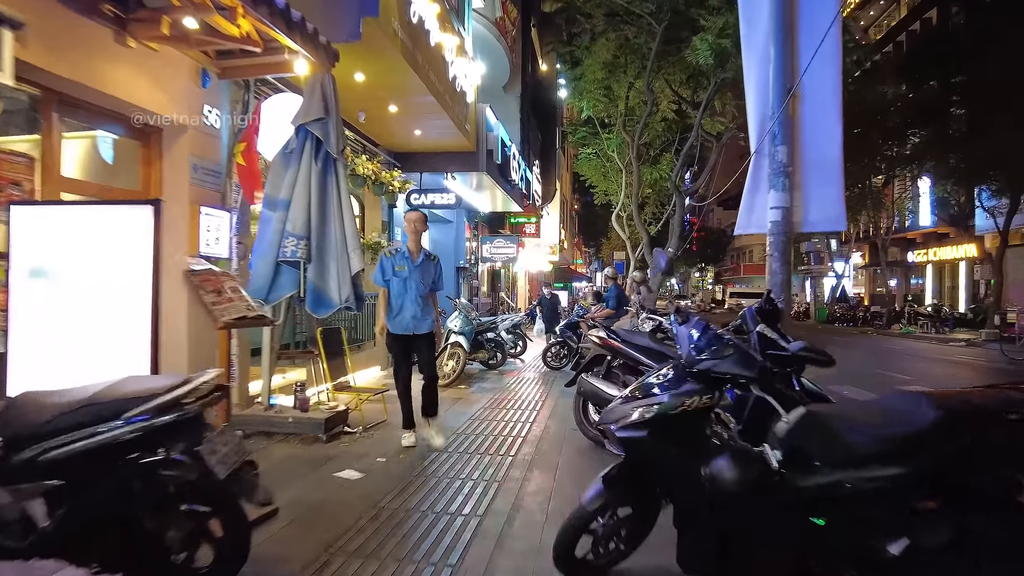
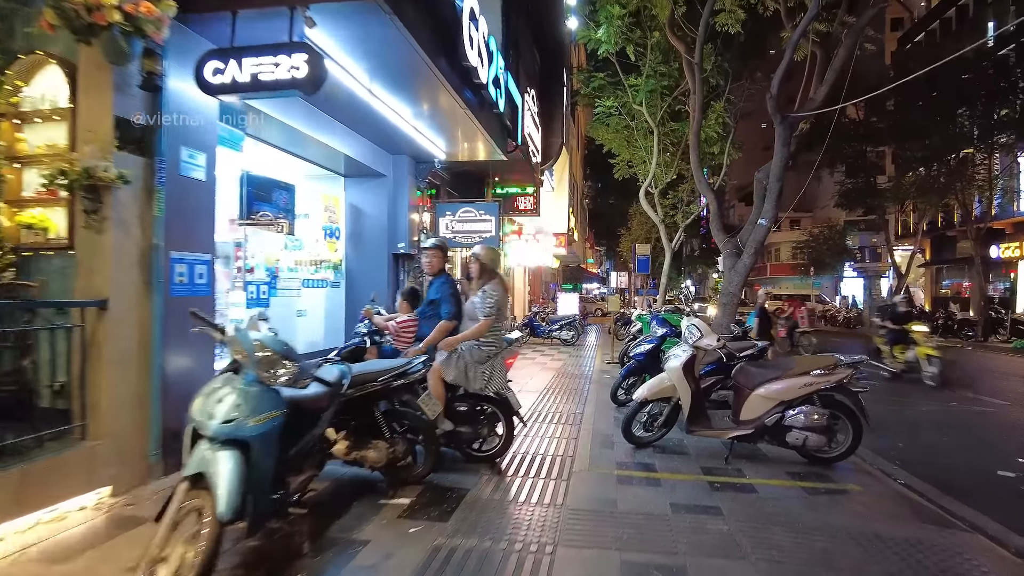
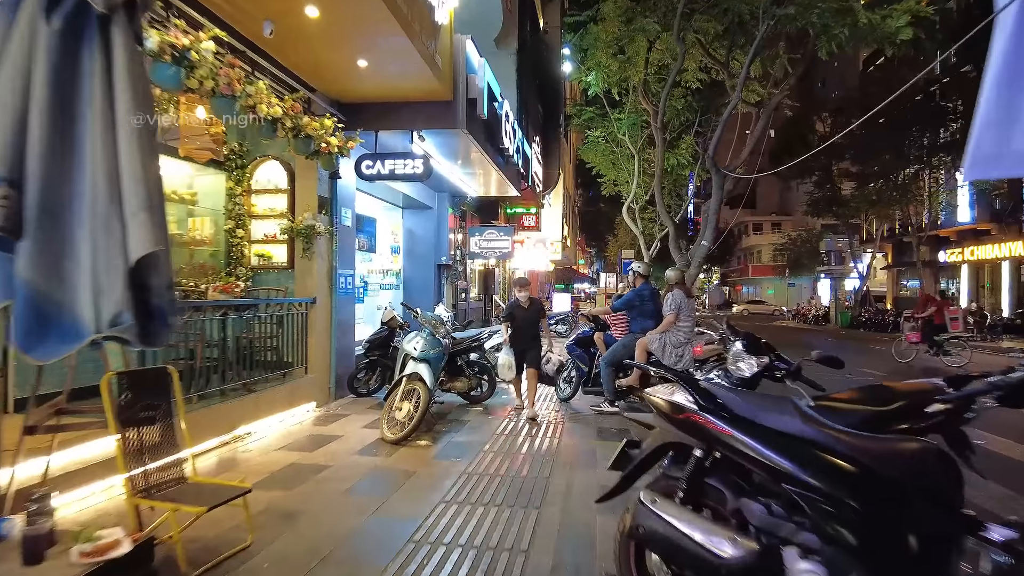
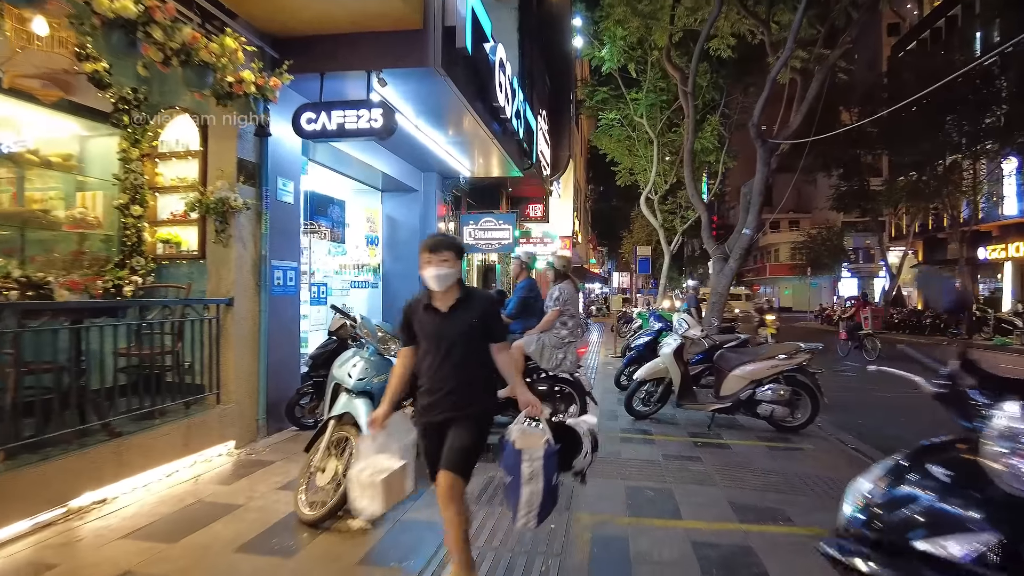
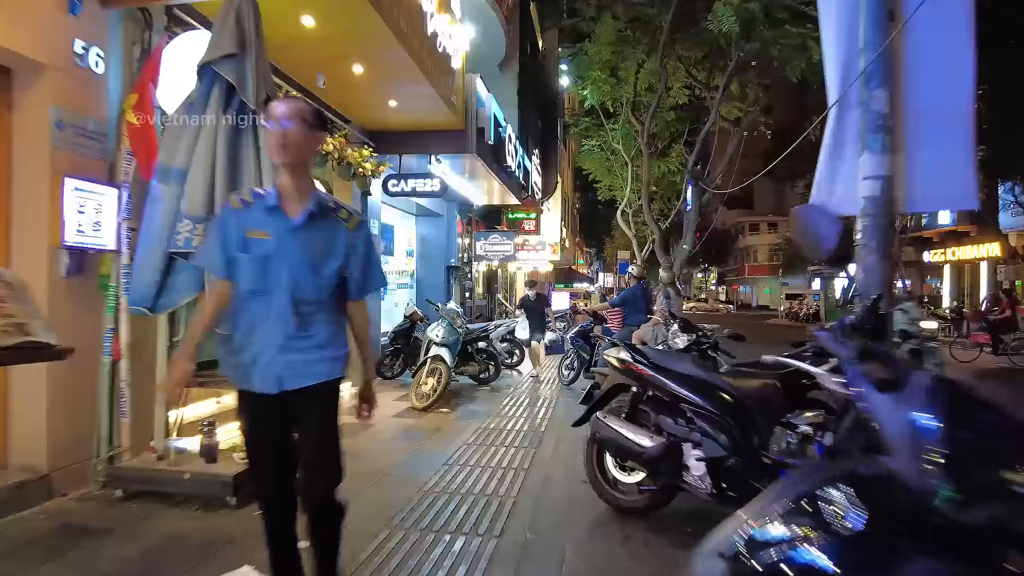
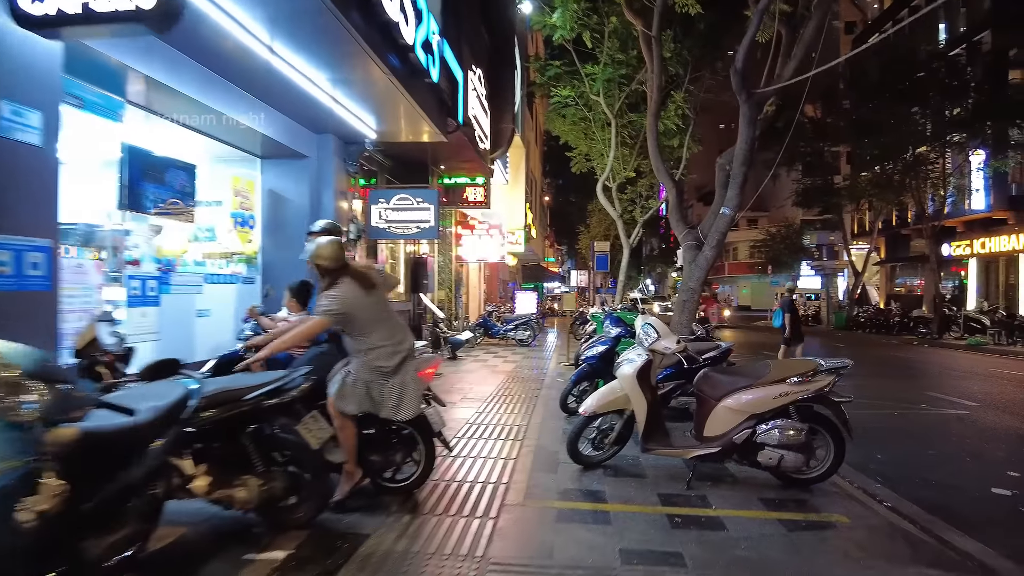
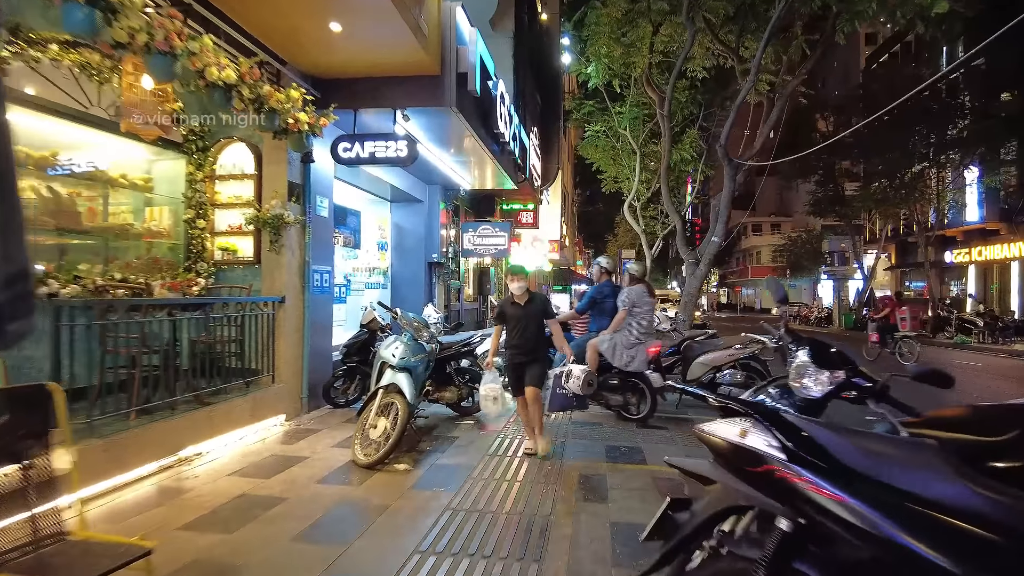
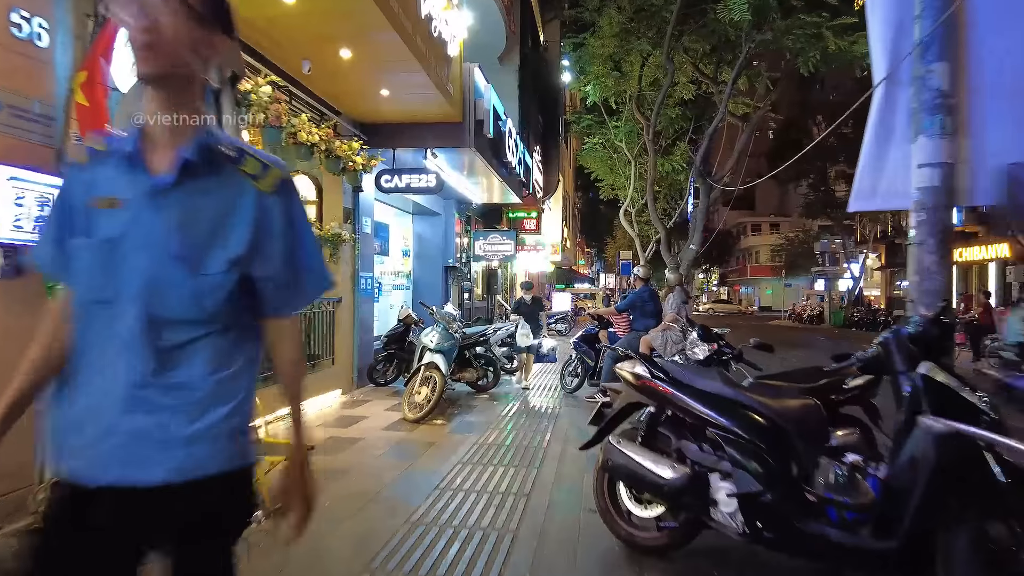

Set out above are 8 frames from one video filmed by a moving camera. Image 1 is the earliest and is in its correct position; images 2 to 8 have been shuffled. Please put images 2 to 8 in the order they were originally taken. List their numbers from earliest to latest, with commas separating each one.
5, 8, 3, 7, 4, 2, 6
